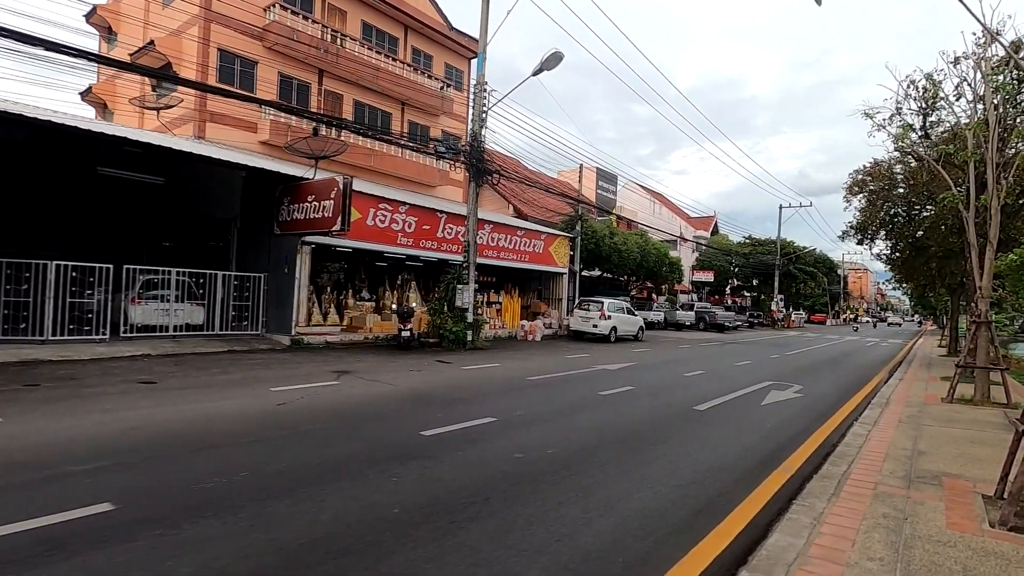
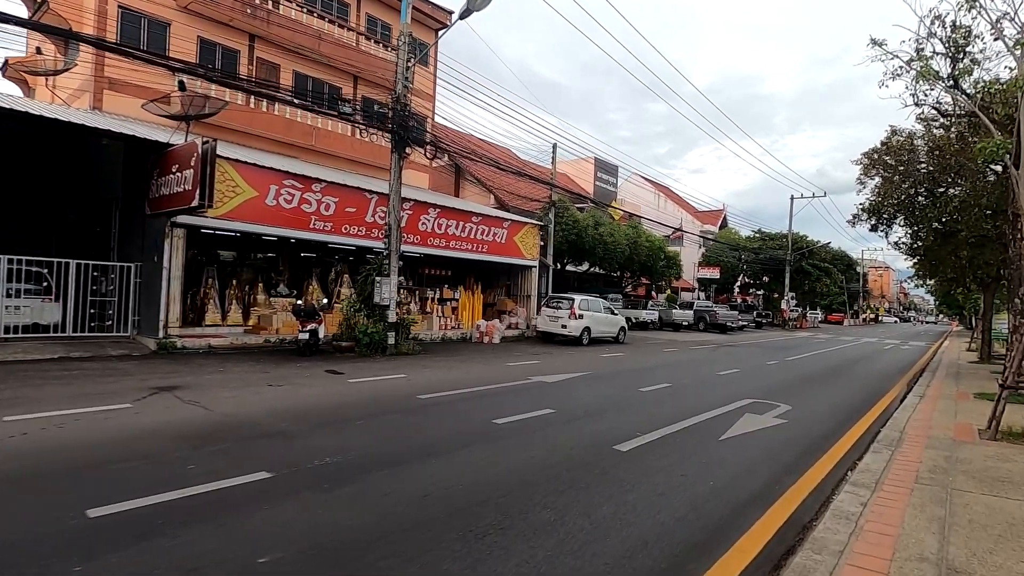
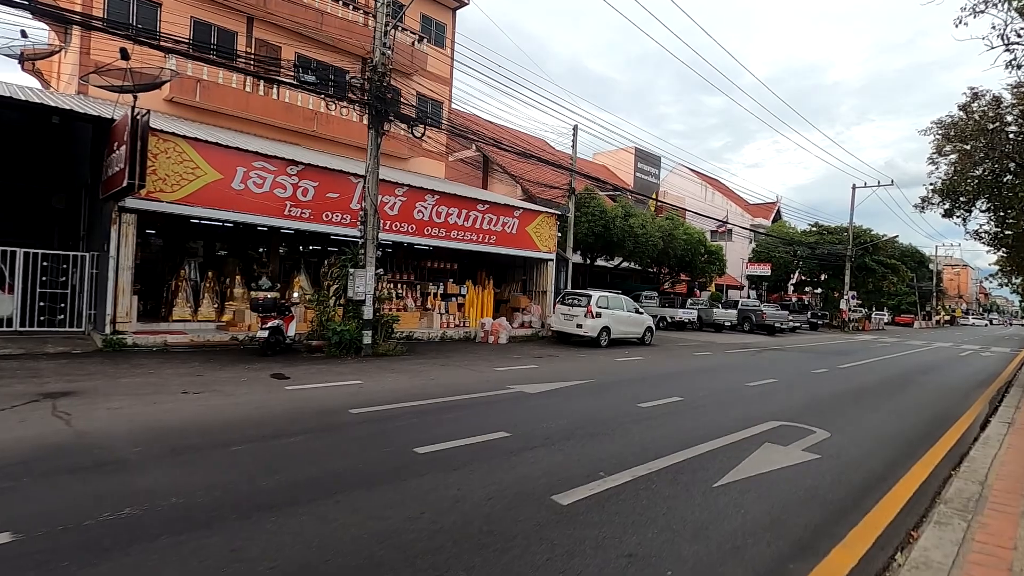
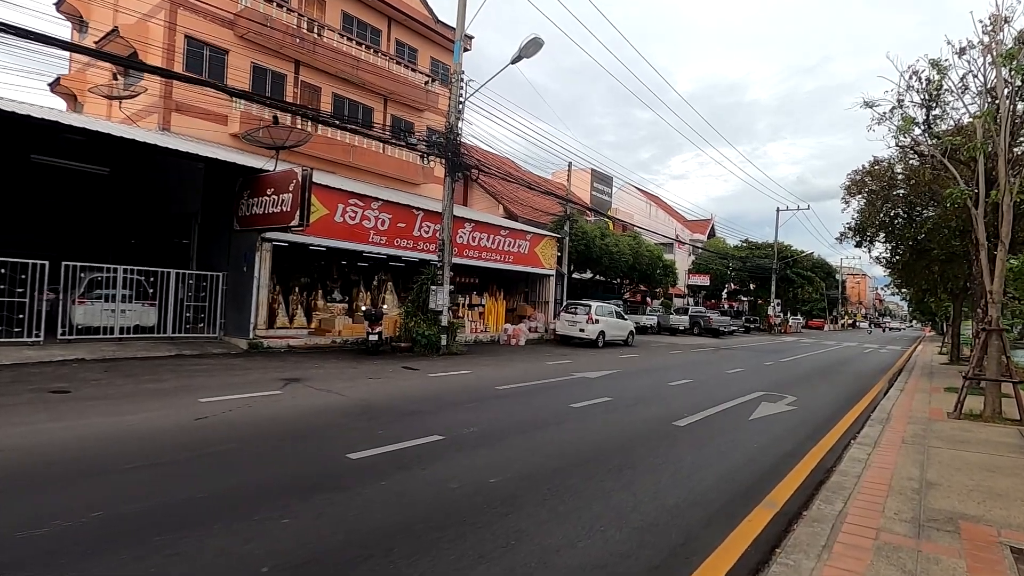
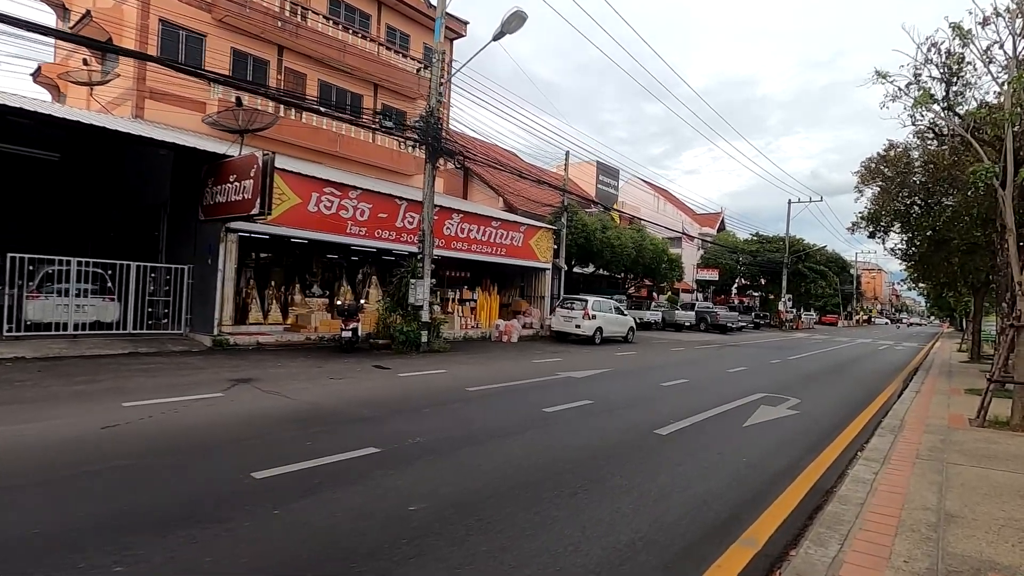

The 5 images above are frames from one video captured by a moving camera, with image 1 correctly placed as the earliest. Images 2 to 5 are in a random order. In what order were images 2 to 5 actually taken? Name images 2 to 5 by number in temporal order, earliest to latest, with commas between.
4, 5, 2, 3
